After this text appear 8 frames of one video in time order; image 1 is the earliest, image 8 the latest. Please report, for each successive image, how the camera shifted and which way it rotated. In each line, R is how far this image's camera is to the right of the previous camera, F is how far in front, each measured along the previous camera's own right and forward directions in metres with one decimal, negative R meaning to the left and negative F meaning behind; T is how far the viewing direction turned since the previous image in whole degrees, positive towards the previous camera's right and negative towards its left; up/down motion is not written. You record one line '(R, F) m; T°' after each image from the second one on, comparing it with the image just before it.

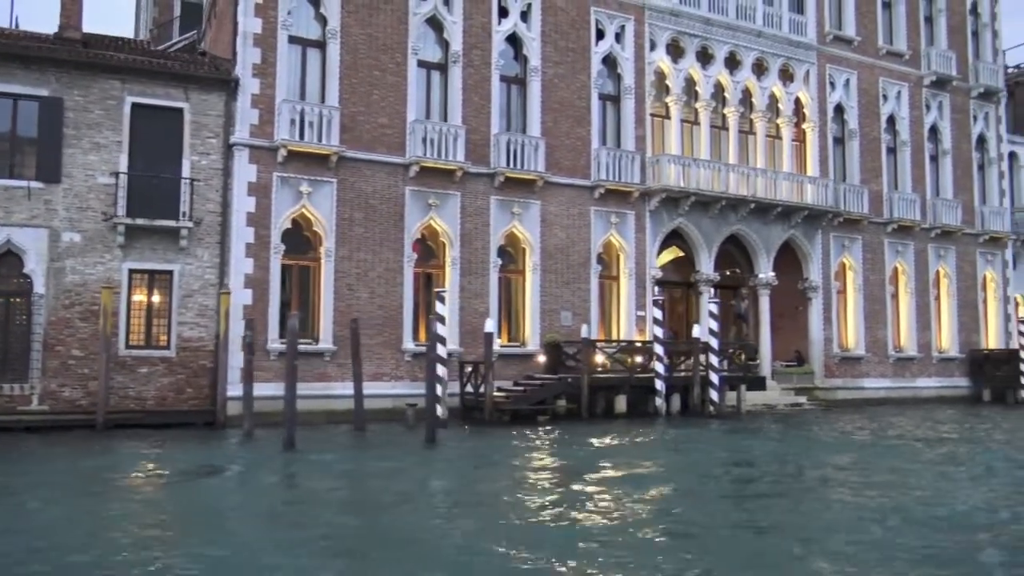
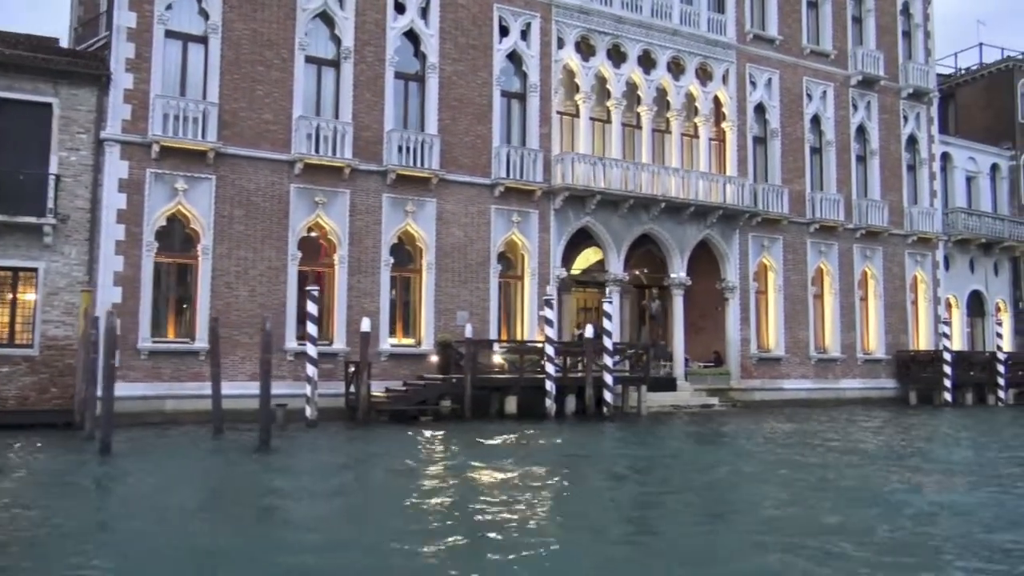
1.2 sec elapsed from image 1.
(+2.5, +0.3) m; 0°
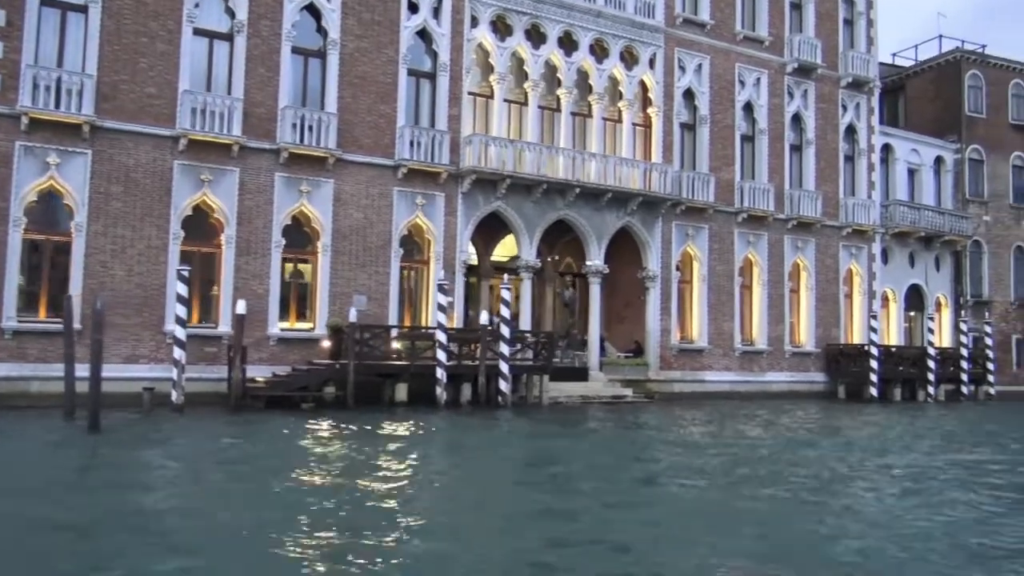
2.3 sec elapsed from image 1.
(+2.3, +0.6) m; 0°
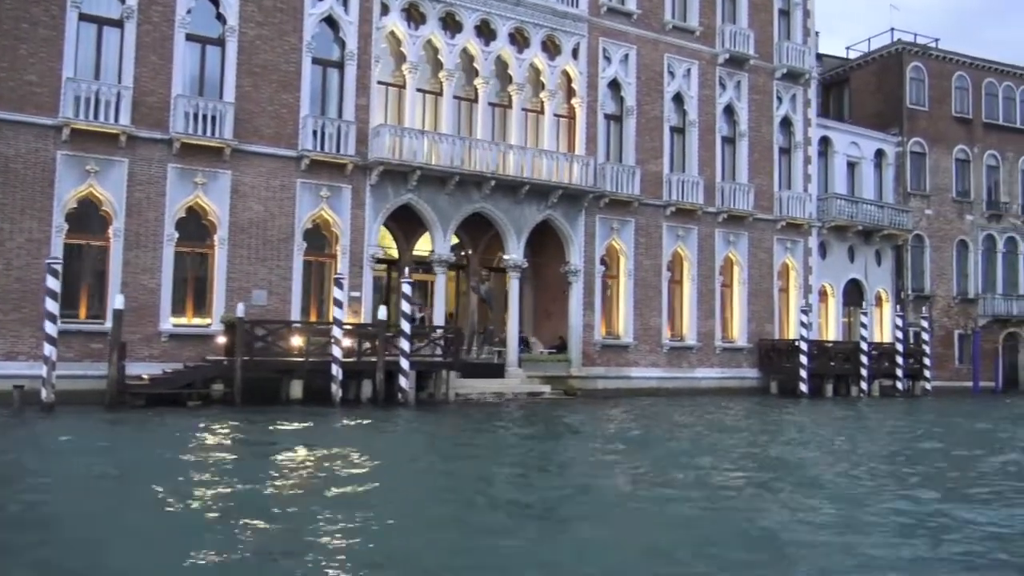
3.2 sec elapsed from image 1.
(+2.0, +0.5) m; +1°
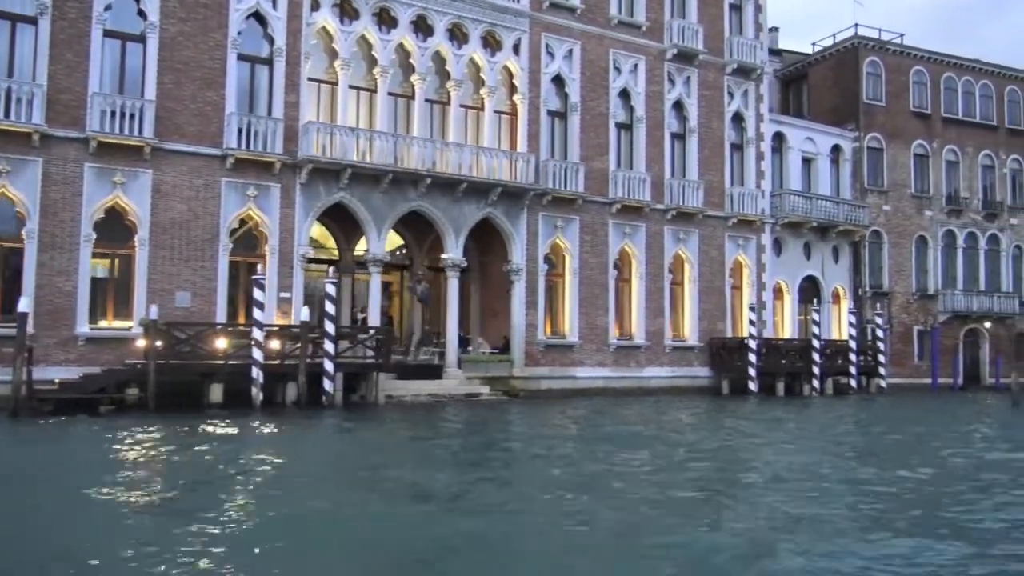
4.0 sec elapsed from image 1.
(+1.5, +0.4) m; 0°
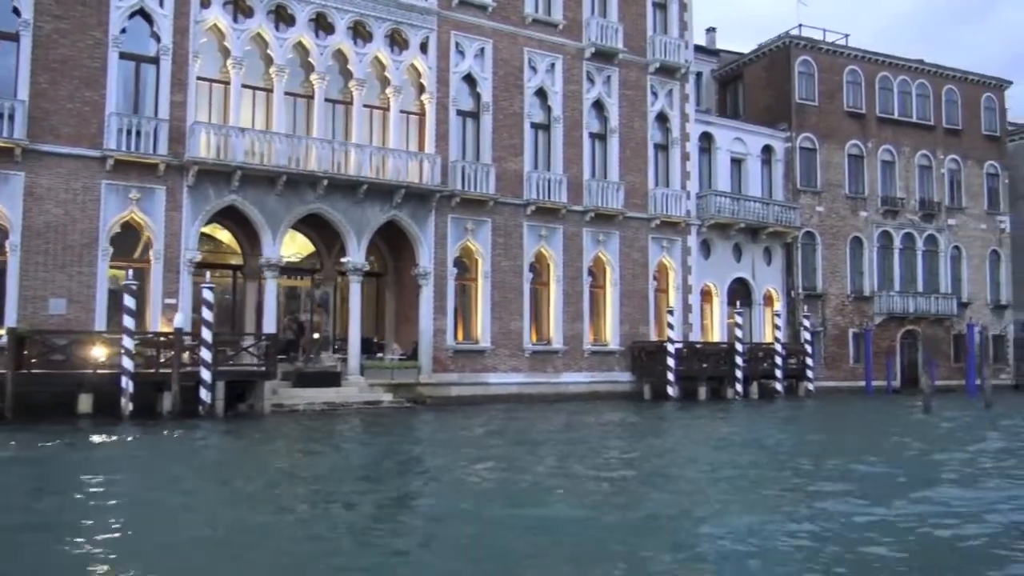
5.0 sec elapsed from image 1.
(+2.2, +0.6) m; +1°
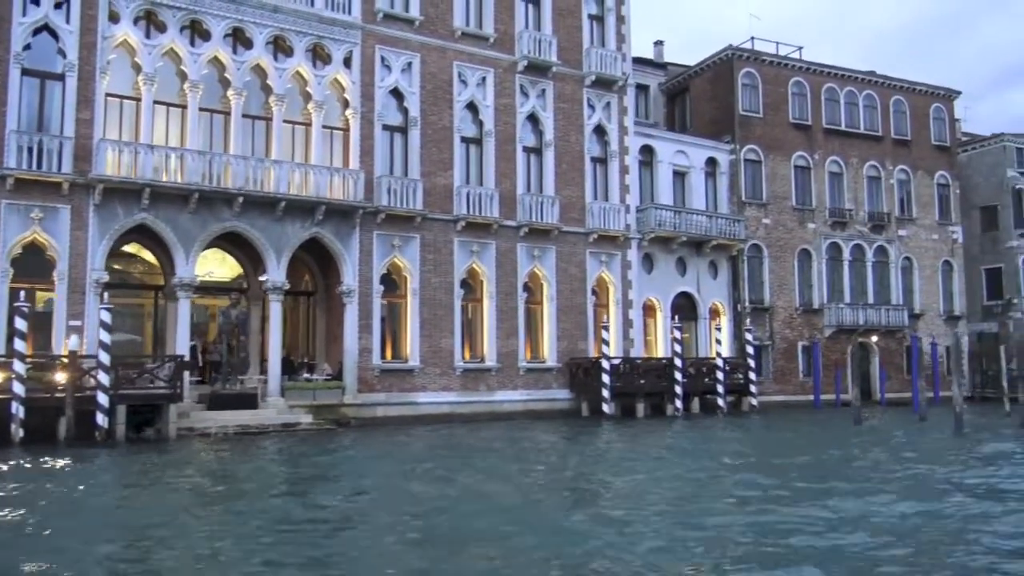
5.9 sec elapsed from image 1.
(+1.7, +0.5) m; +1°
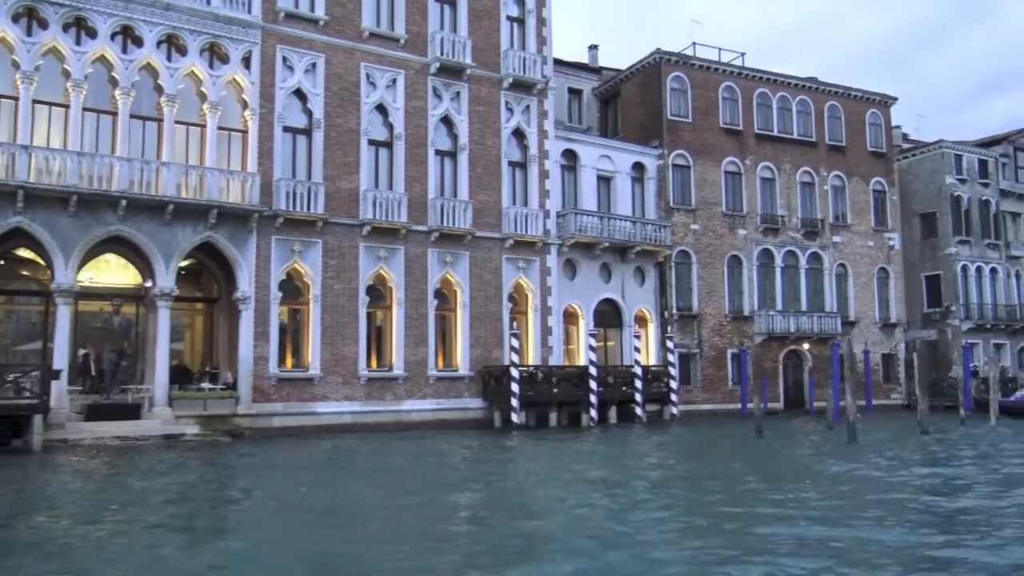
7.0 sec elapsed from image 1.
(+2.2, +0.6) m; +1°
